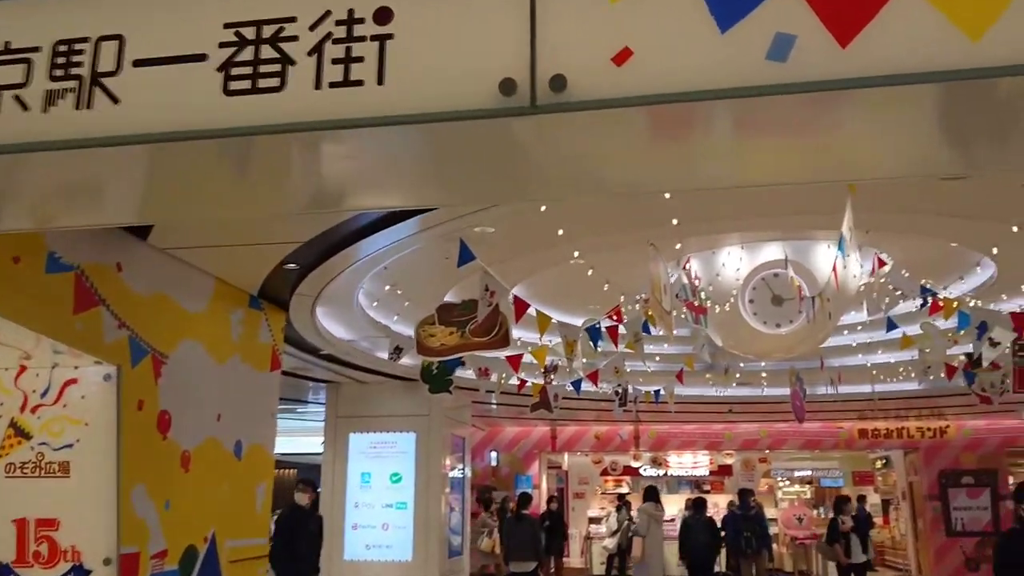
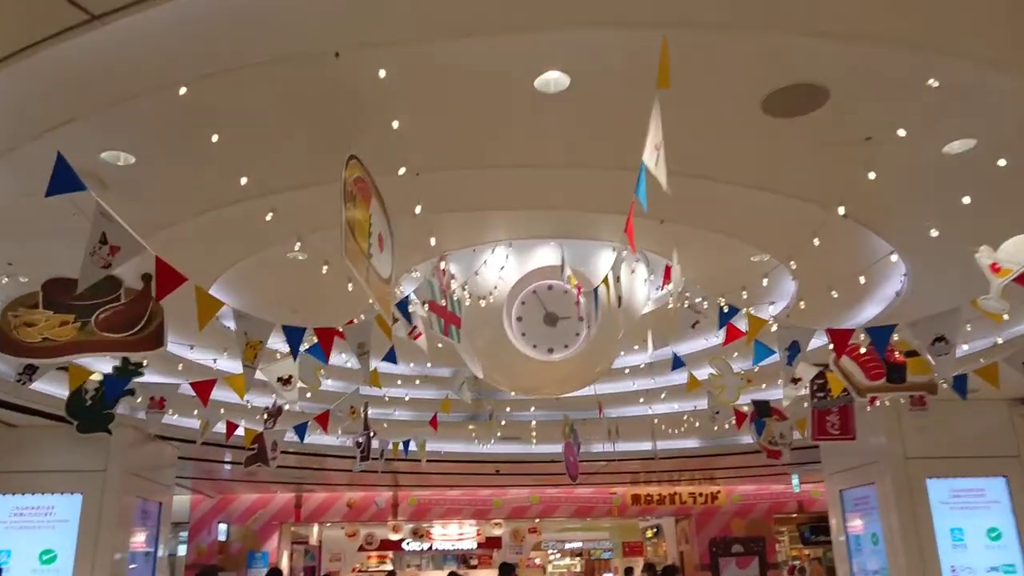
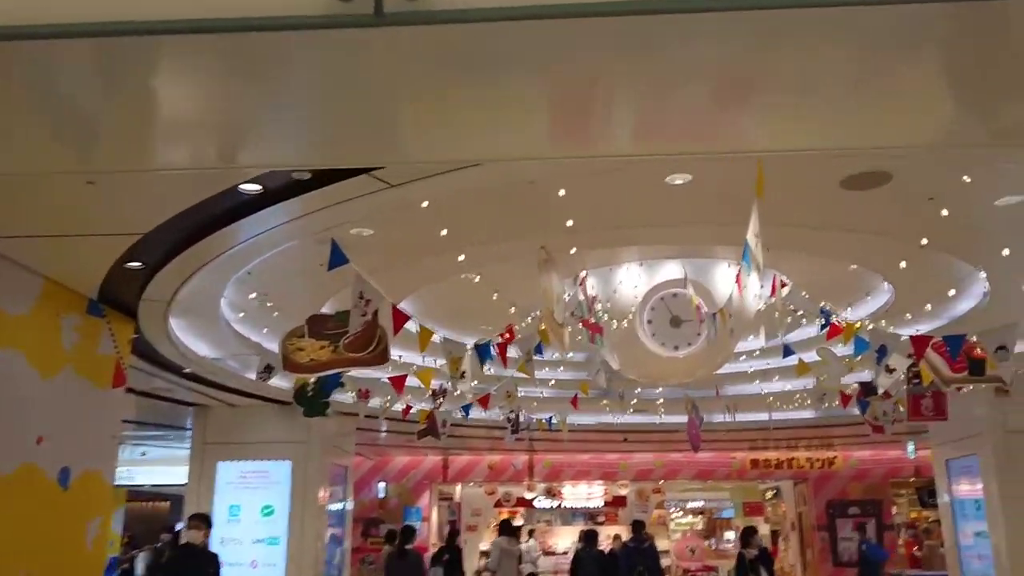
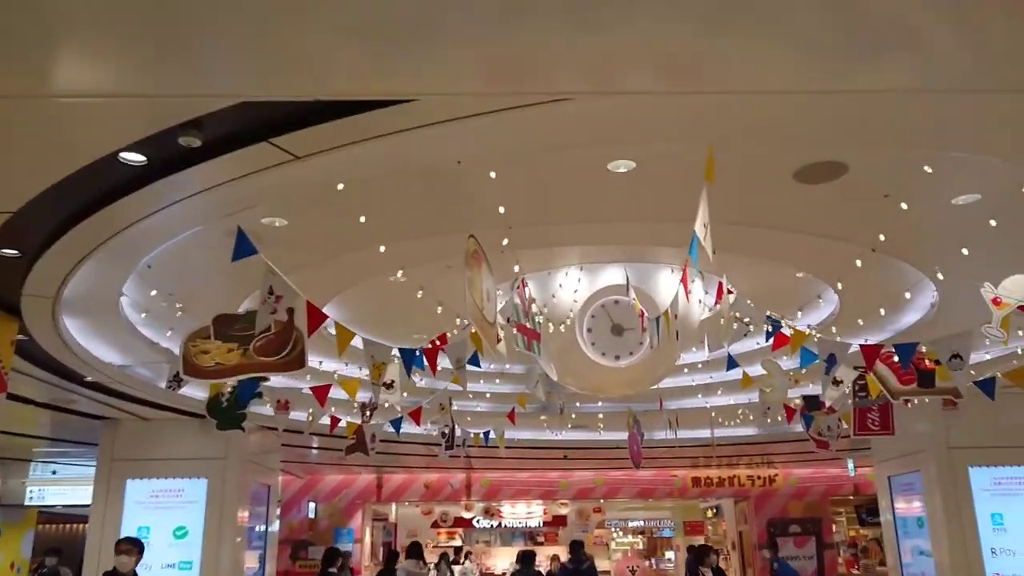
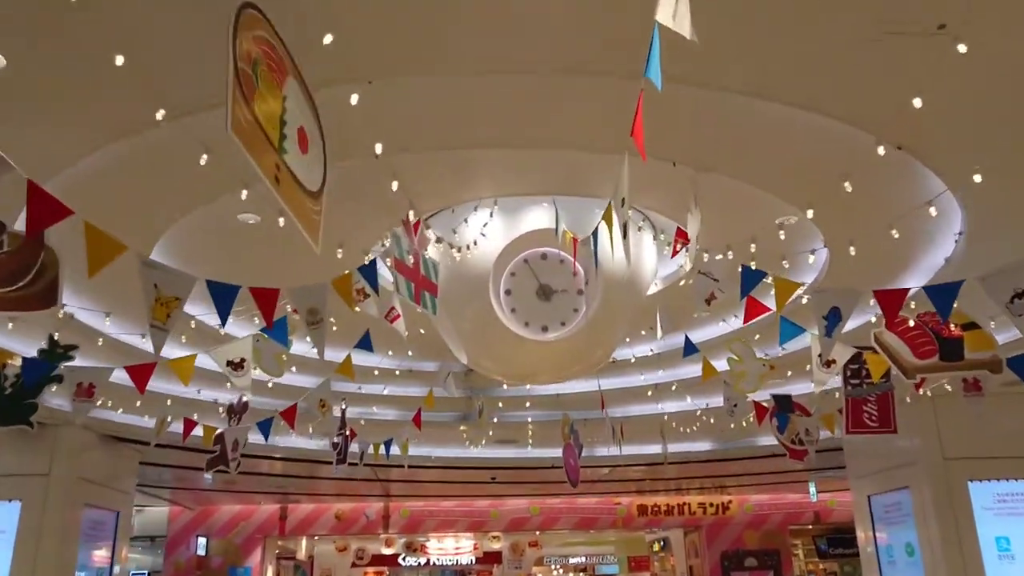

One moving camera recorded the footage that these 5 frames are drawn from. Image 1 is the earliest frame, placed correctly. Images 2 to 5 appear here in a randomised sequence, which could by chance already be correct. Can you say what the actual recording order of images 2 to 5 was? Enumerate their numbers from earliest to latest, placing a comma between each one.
3, 4, 2, 5
